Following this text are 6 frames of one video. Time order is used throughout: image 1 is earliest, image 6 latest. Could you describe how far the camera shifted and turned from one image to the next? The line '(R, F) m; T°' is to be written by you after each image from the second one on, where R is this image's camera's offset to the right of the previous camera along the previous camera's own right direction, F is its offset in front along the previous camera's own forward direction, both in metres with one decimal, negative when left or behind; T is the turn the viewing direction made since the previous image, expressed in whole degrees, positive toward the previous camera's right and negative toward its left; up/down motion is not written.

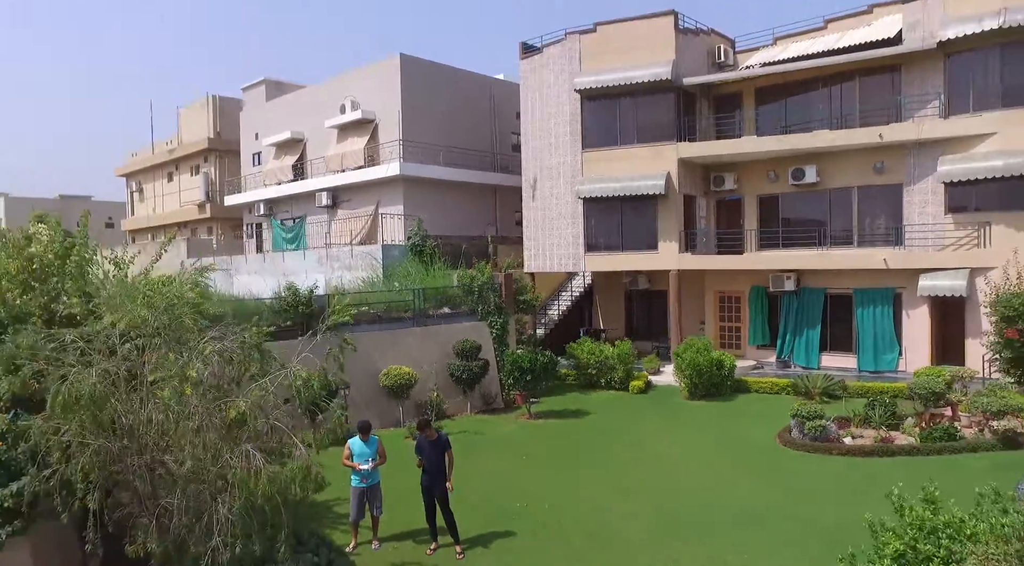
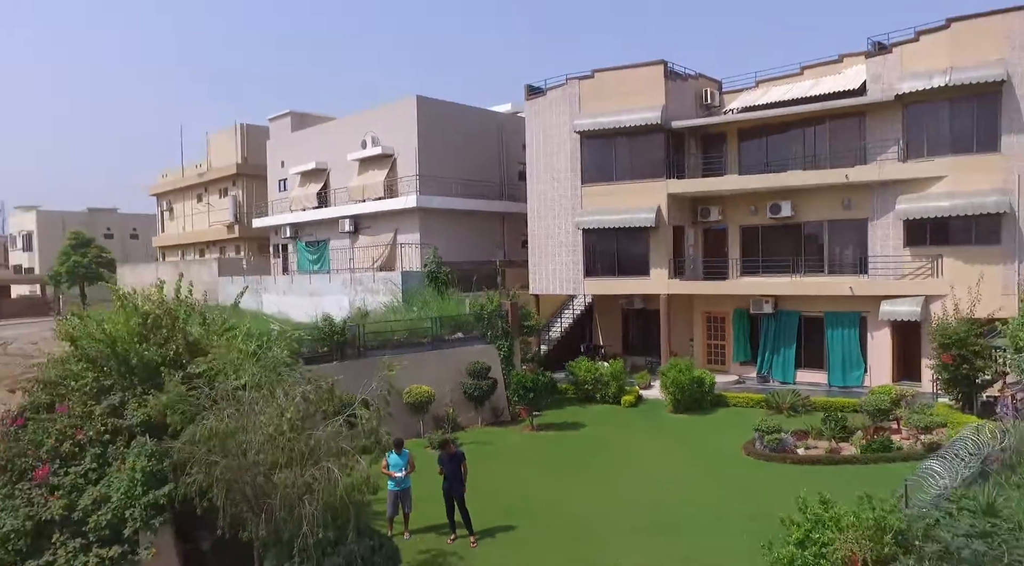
(+0.1, -1.6) m; -1°
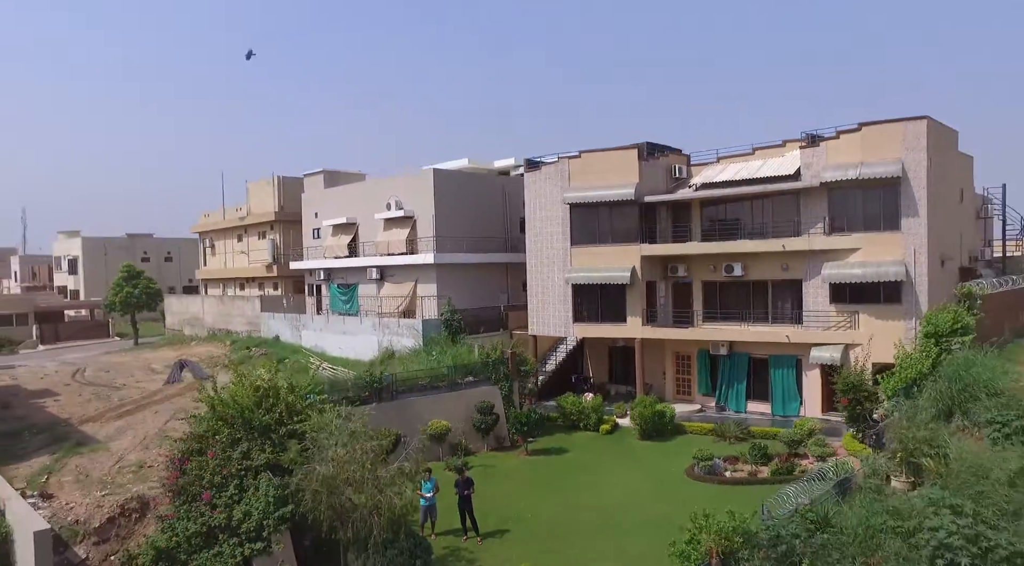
(+0.2, -3.3) m; -1°
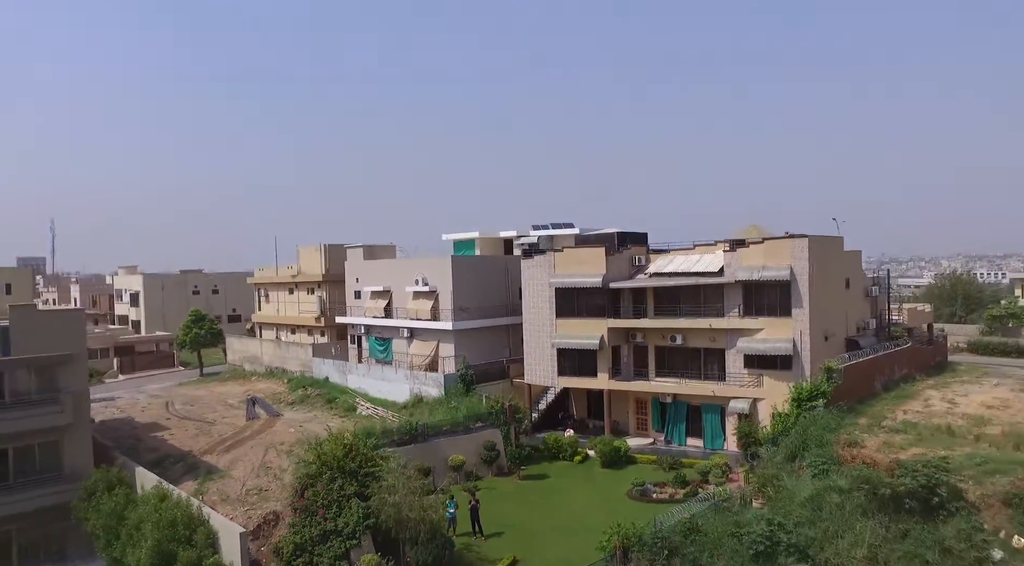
(+0.5, -6.2) m; -1°
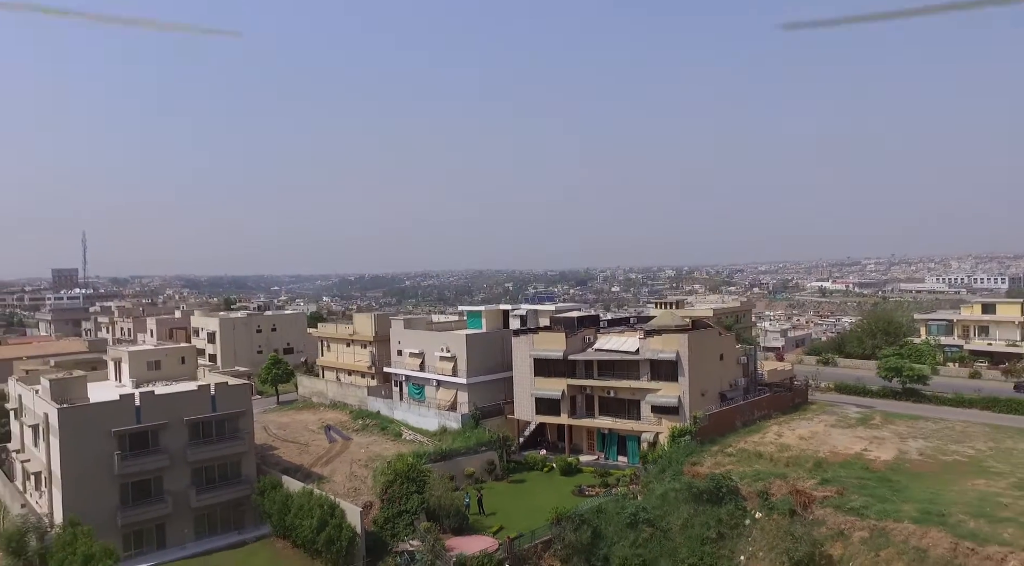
(+0.8, -13.3) m; -1°
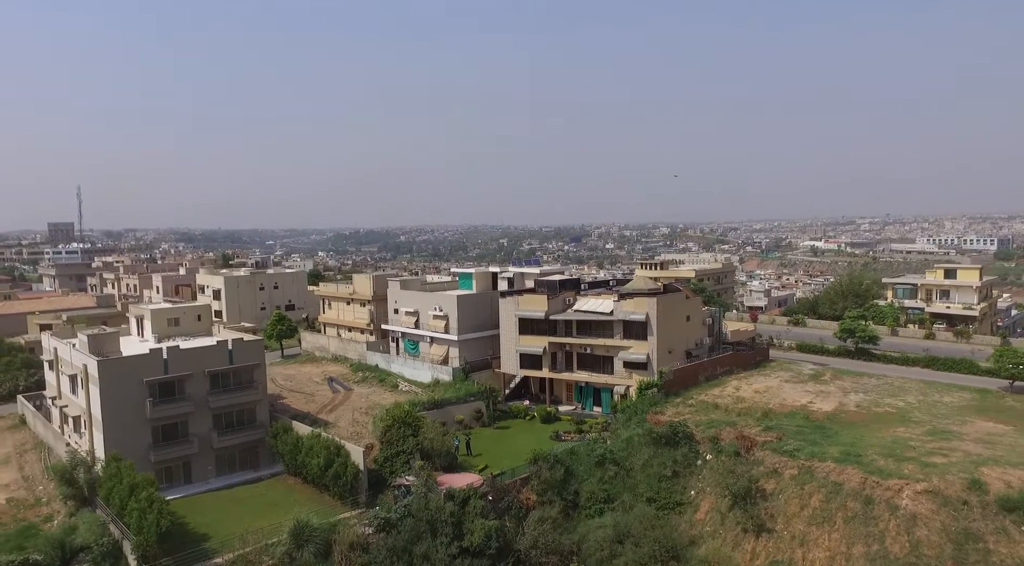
(+0.4, -3.7) m; 0°
